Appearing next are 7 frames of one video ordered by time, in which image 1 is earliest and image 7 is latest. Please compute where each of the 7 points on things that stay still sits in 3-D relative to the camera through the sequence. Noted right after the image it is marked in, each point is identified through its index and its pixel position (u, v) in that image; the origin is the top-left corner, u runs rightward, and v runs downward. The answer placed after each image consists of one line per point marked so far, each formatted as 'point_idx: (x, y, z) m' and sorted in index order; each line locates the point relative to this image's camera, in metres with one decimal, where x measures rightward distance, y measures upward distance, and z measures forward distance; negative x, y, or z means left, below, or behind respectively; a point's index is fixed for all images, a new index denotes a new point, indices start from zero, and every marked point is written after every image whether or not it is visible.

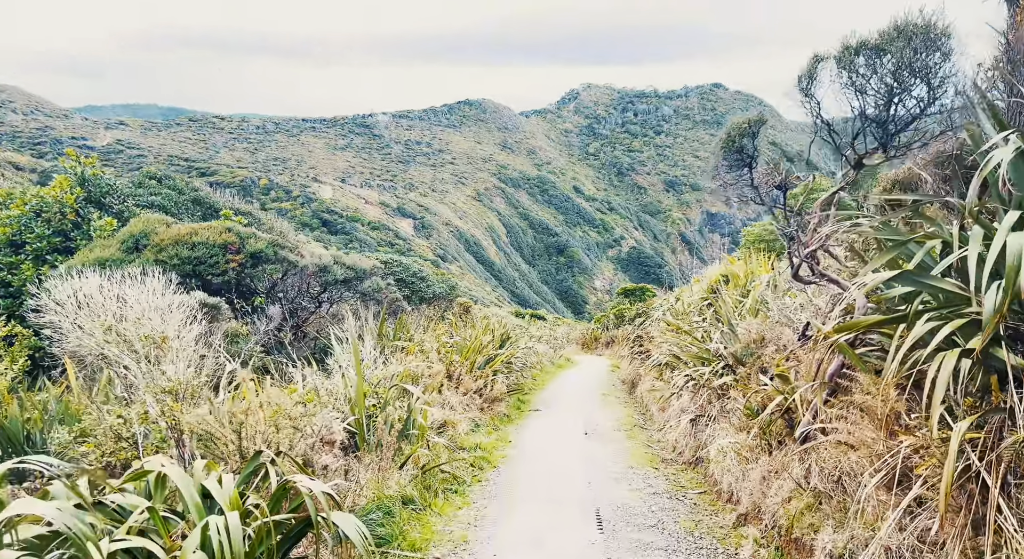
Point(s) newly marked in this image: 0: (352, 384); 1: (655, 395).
0: (-1.3, -0.8, +7.2) m
1: (+2.1, -1.7, +13.1) m
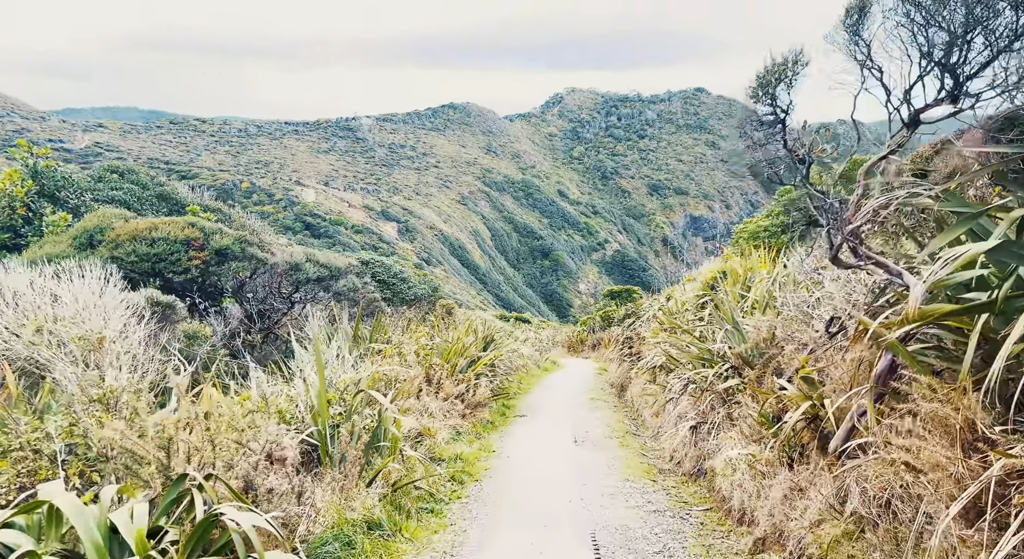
0: (-1.4, -0.8, +6.3) m
1: (+1.8, -1.6, +12.3) m
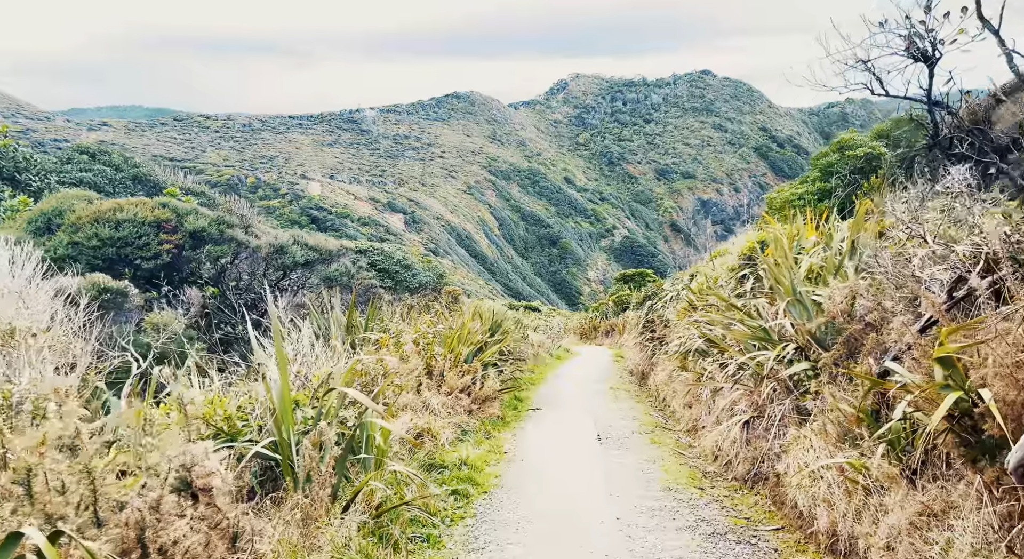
0: (-1.3, -0.6, +4.9) m
1: (+2.0, -1.3, +10.8) m
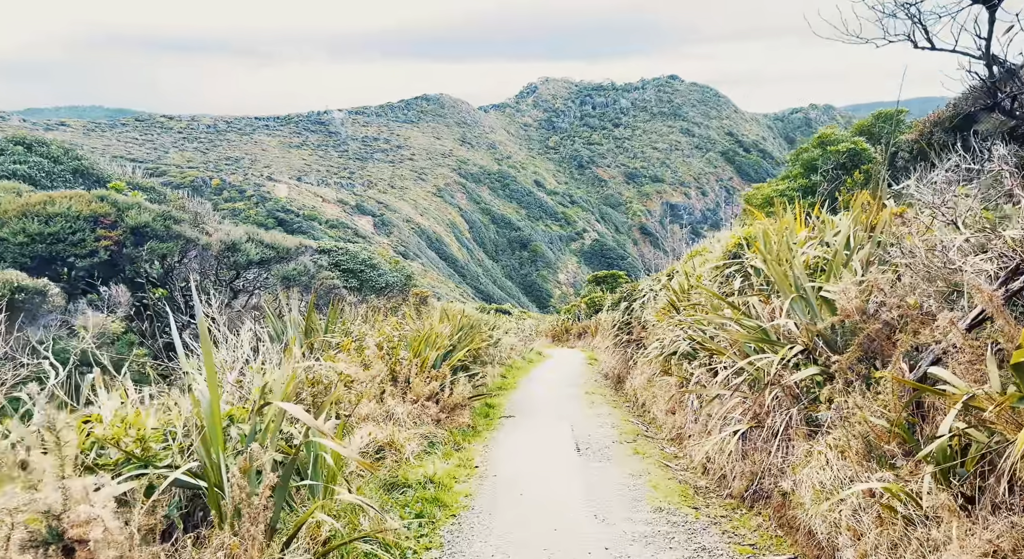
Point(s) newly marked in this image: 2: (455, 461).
0: (-1.4, -0.6, +4.2) m
1: (+1.7, -1.3, +10.2) m
2: (-0.5, -1.6, +7.9) m
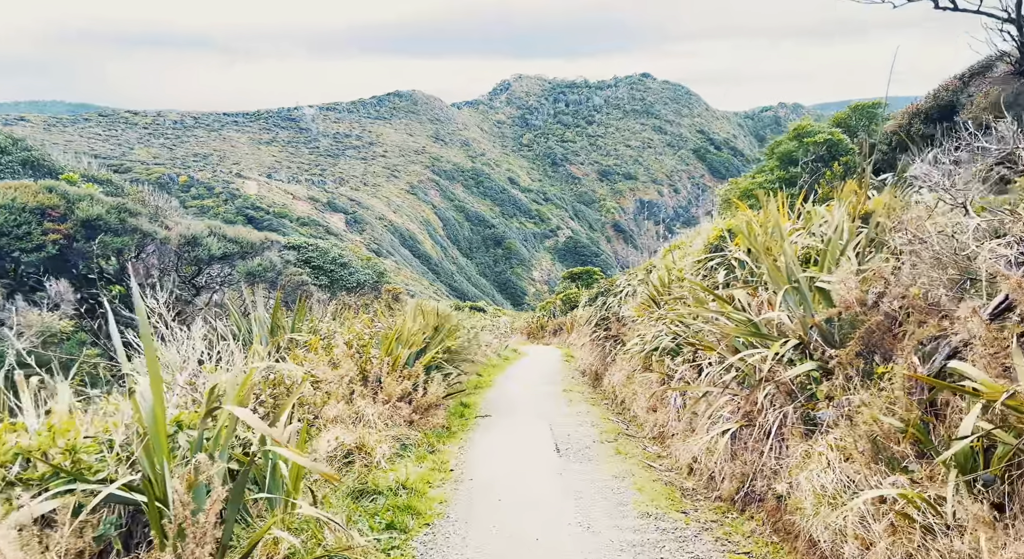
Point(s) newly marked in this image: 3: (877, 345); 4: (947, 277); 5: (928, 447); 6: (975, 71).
0: (-1.5, -0.5, +3.7) m
1: (+1.4, -1.2, +9.8) m
2: (-0.7, -1.6, +7.5) m
3: (+1.8, -0.3, +4.5) m
4: (+2.1, 0.0, +4.3) m
5: (+1.8, -0.7, +4.0) m
6: (+7.1, +3.2, +13.6) m
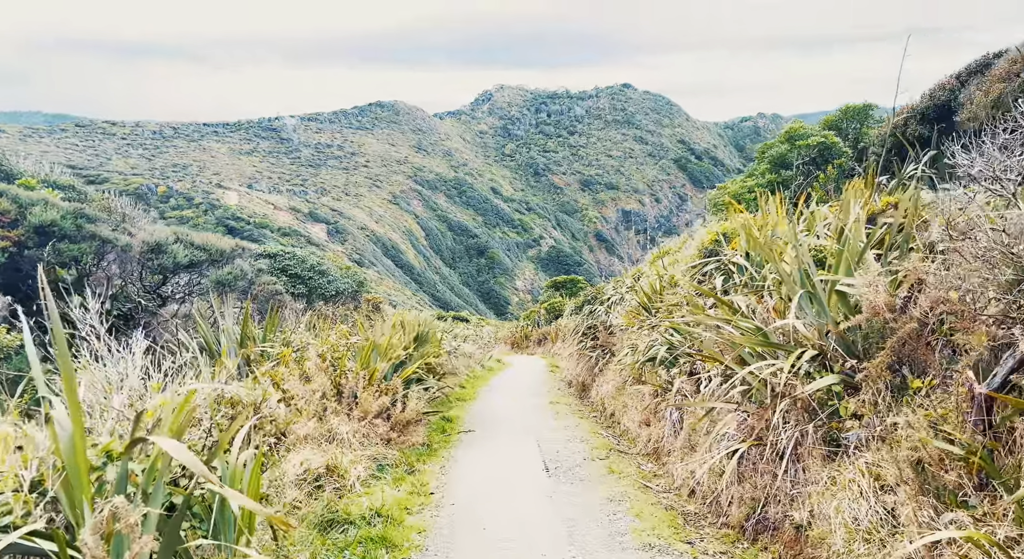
0: (-1.6, -0.6, +3.1) m
1: (+1.2, -1.3, +9.3) m
2: (-0.8, -1.6, +7.0) m
3: (+1.8, -0.3, +4.0) m
4: (+2.0, 0.0, +3.7) m
5: (+1.8, -0.7, +3.4) m
6: (+6.8, +3.1, +13.2) m
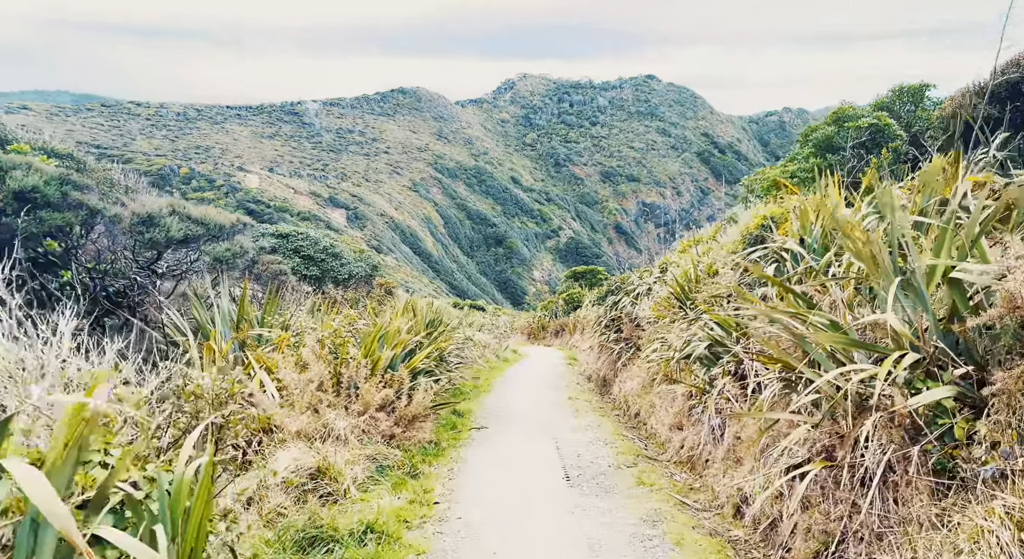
0: (-1.5, -0.4, +2.3) m
1: (+1.4, -1.2, +8.4) m
2: (-0.7, -1.5, +6.1) m
3: (+1.9, -0.3, +3.0) m
4: (+2.1, 0.0, +2.8) m
5: (+1.8, -0.7, +2.5) m
6: (+7.2, +3.1, +12.2) m
